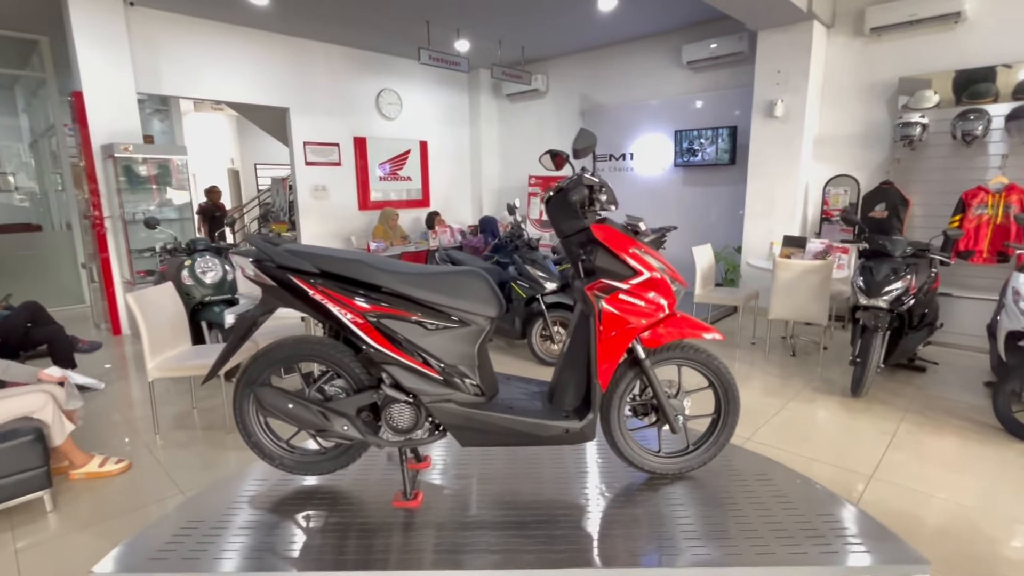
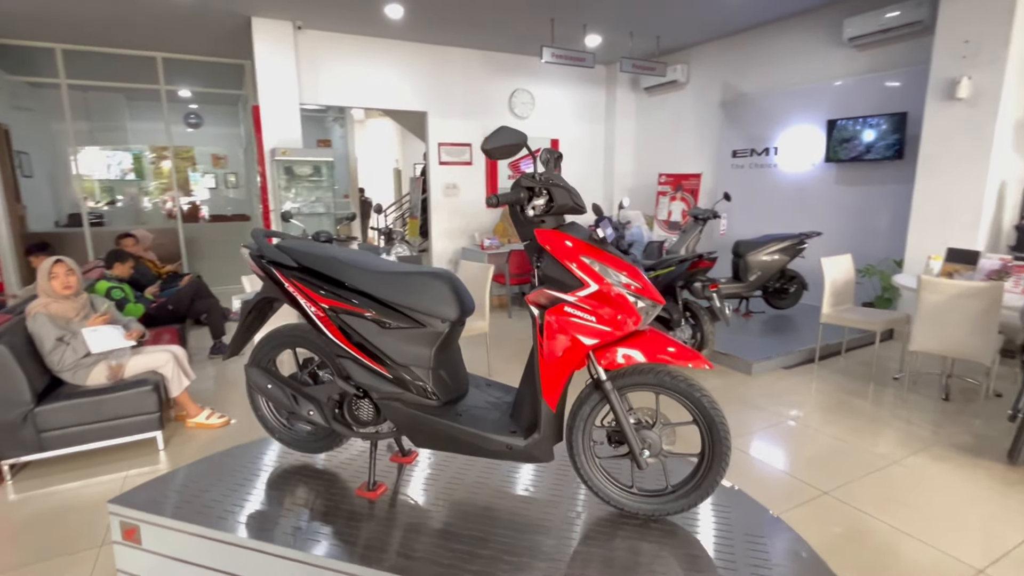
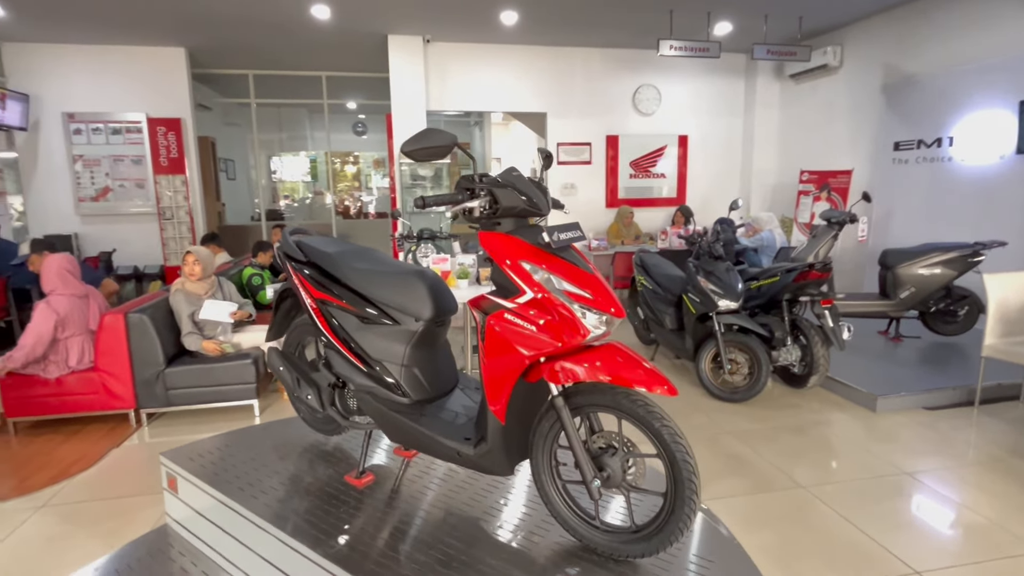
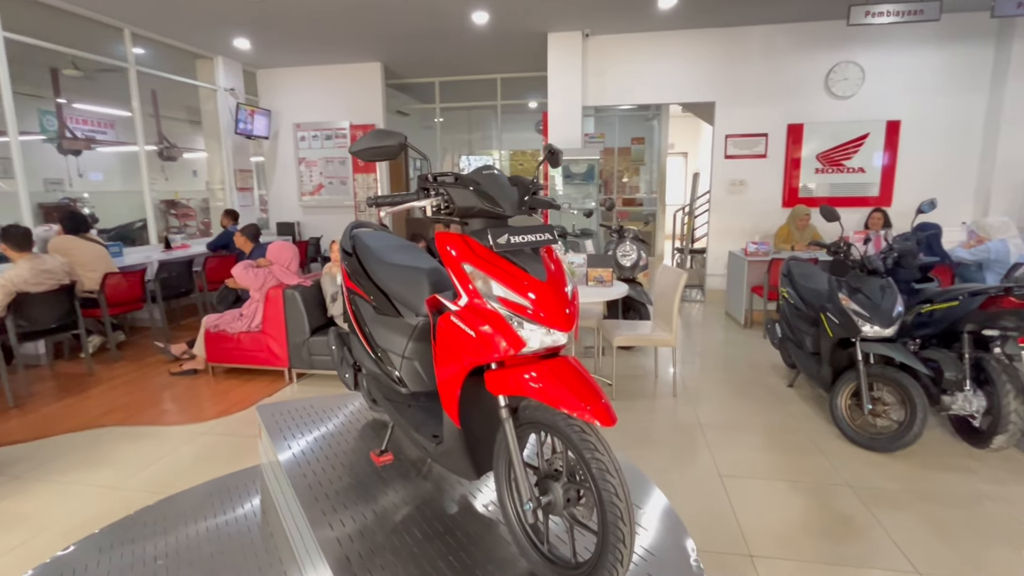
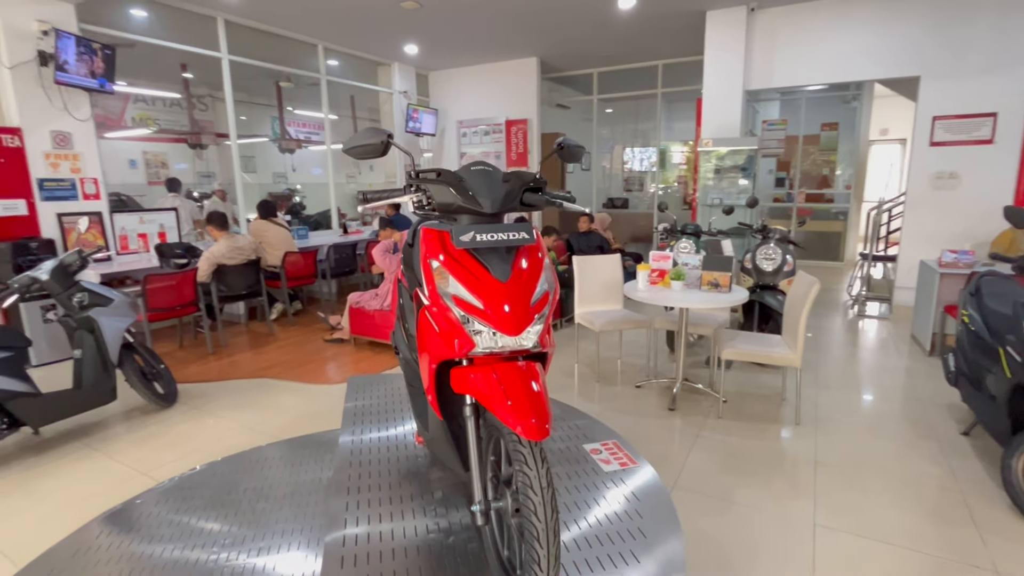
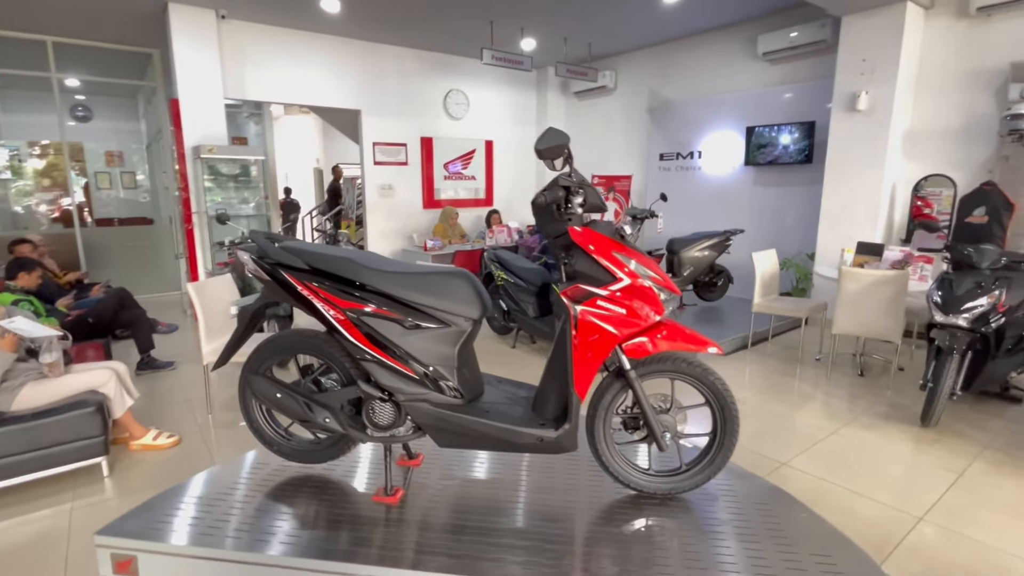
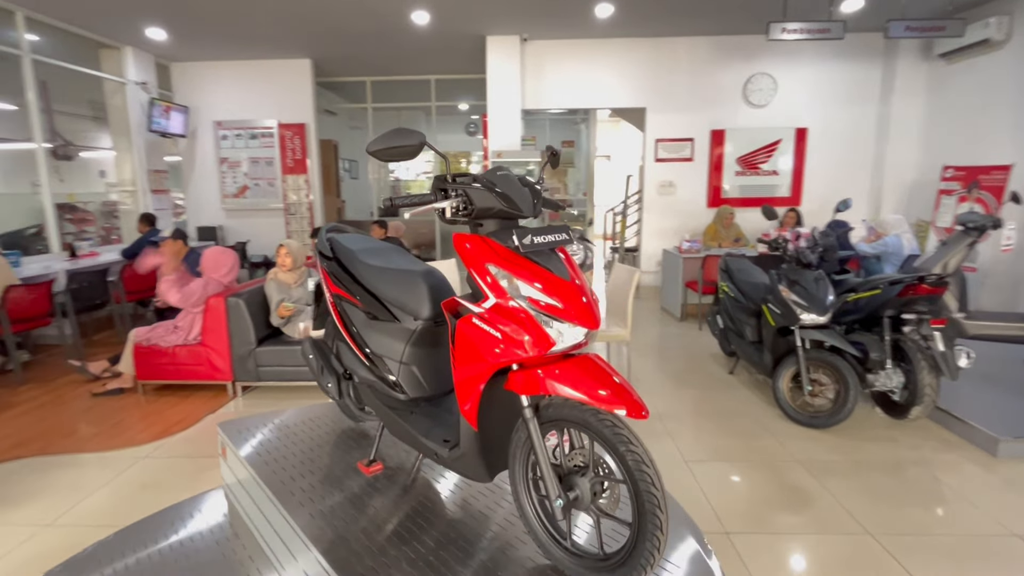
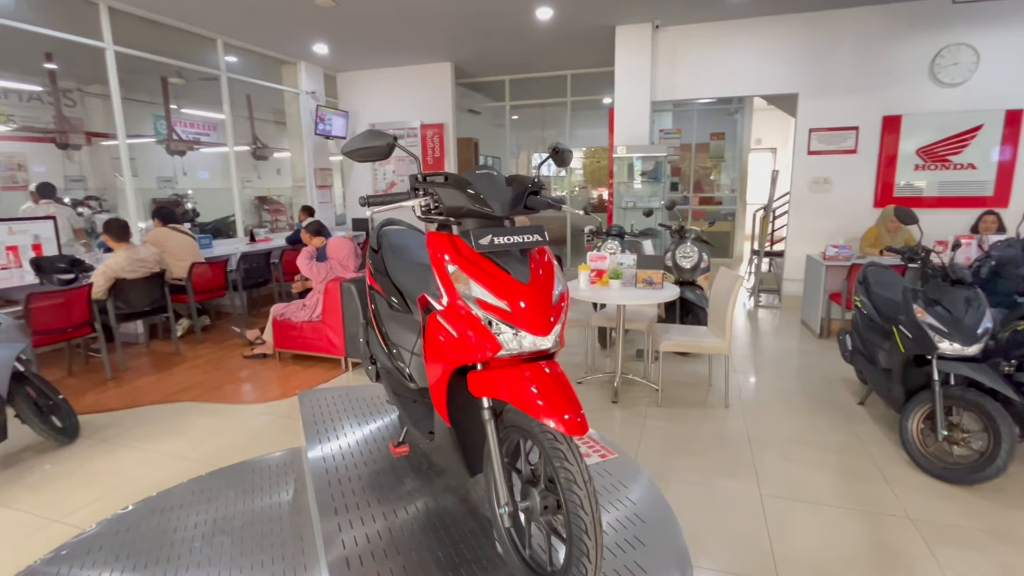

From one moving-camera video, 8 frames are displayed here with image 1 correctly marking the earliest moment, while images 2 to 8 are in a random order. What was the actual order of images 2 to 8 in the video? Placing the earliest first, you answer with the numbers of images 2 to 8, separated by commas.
6, 2, 3, 7, 4, 8, 5
